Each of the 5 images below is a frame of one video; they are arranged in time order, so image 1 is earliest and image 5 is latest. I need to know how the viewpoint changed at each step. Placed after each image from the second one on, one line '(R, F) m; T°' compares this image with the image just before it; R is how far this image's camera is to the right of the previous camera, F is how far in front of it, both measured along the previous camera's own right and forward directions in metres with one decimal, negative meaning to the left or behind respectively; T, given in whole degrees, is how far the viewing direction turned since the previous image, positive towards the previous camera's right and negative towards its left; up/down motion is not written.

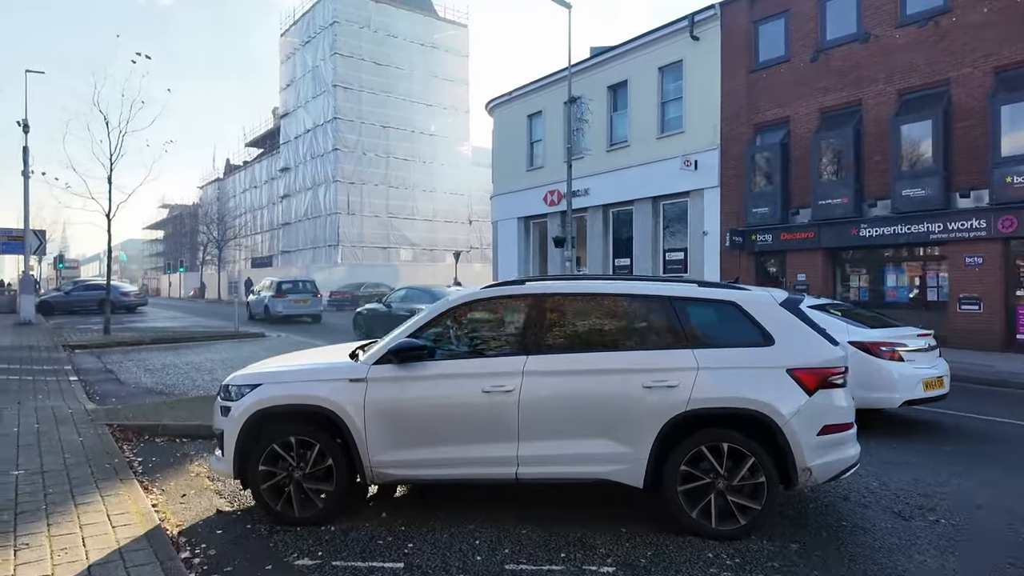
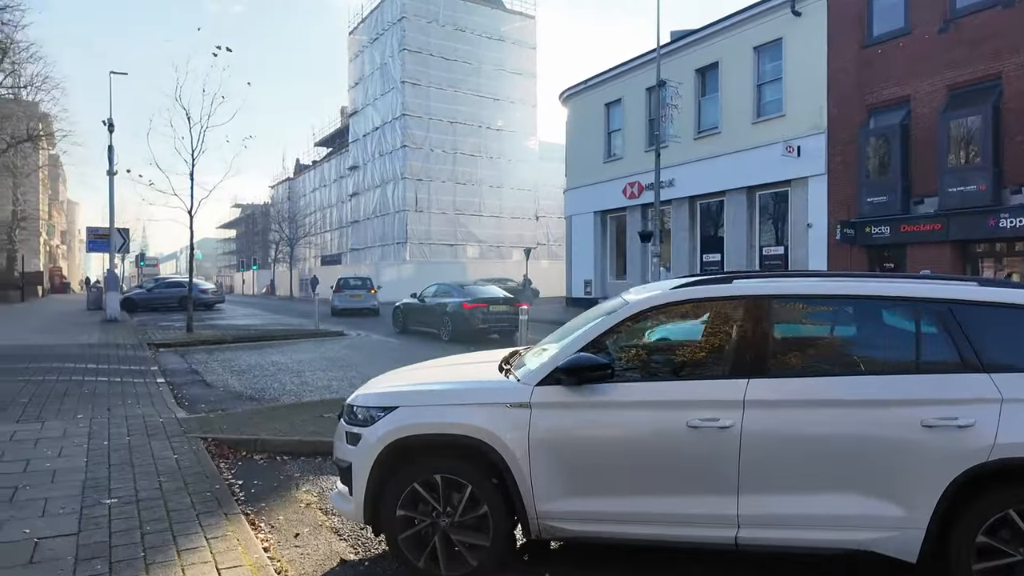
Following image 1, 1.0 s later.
(-0.8, +0.9) m; -5°
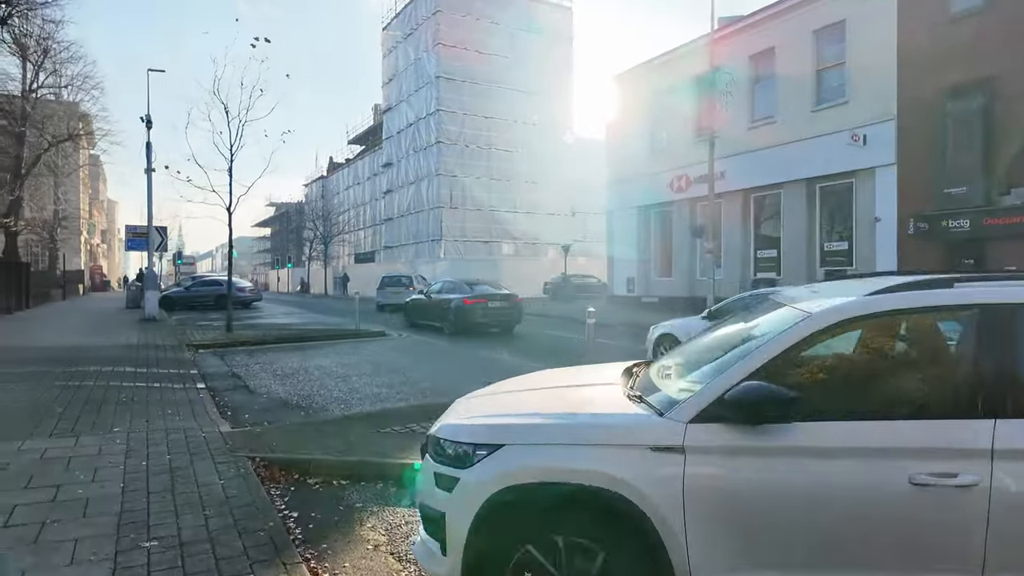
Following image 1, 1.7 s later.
(-0.5, +0.8) m; -3°
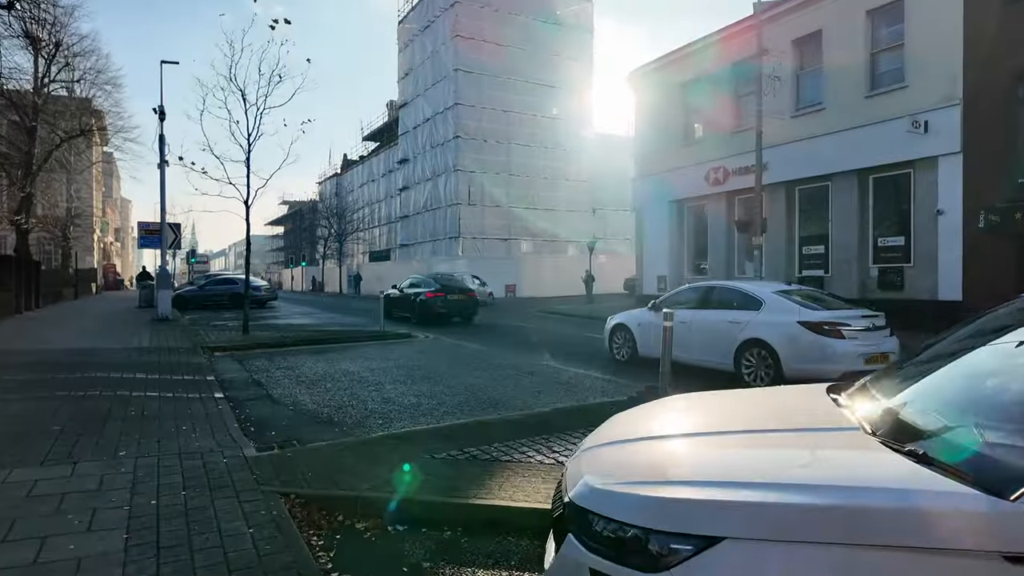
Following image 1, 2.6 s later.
(-0.6, +1.0) m; -1°
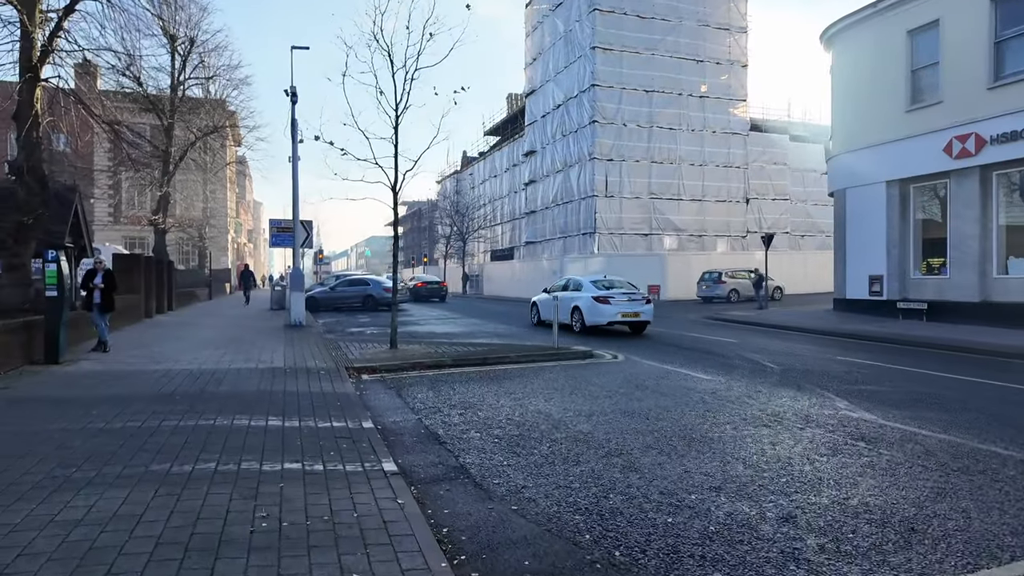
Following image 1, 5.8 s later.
(-1.9, +3.3) m; -9°
